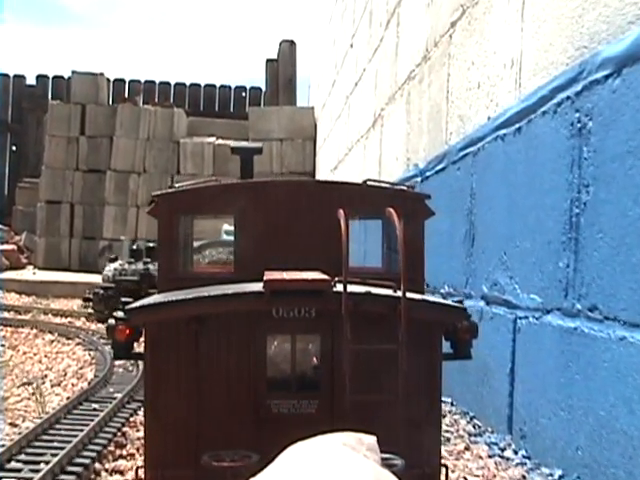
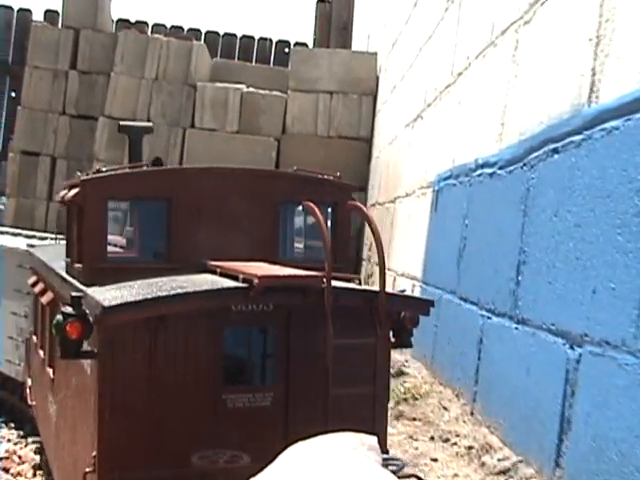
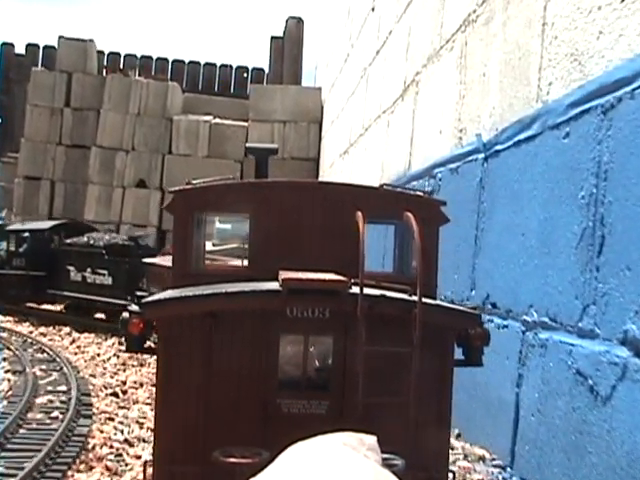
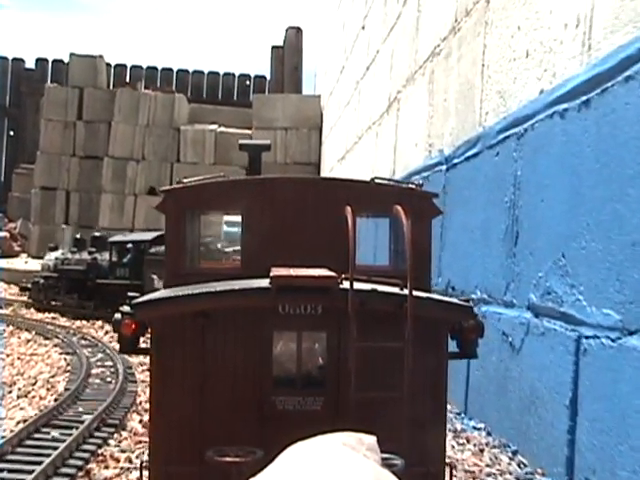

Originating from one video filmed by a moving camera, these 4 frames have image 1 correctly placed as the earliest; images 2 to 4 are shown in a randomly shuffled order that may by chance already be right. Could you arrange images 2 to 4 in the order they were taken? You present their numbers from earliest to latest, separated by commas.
4, 3, 2
